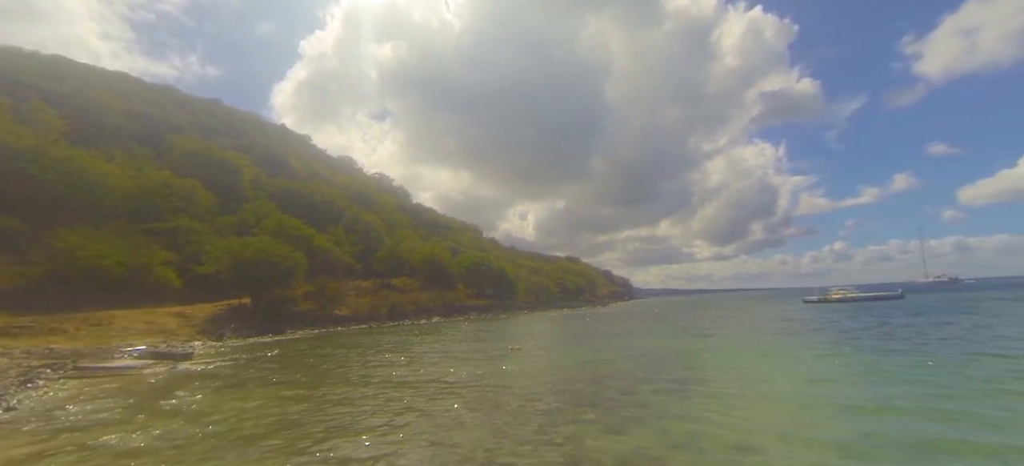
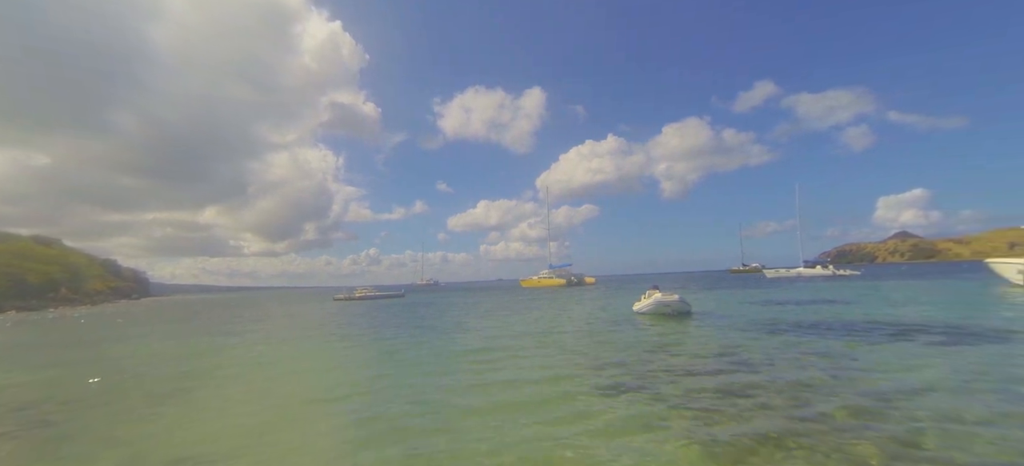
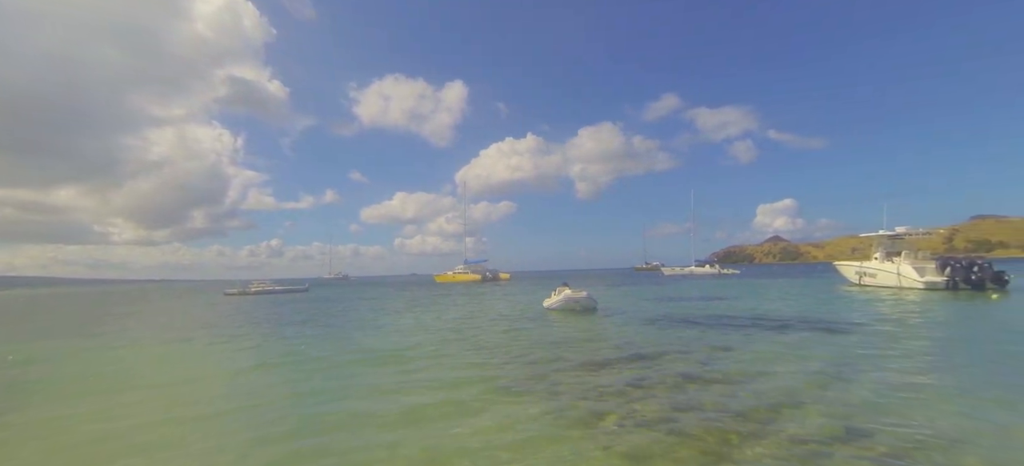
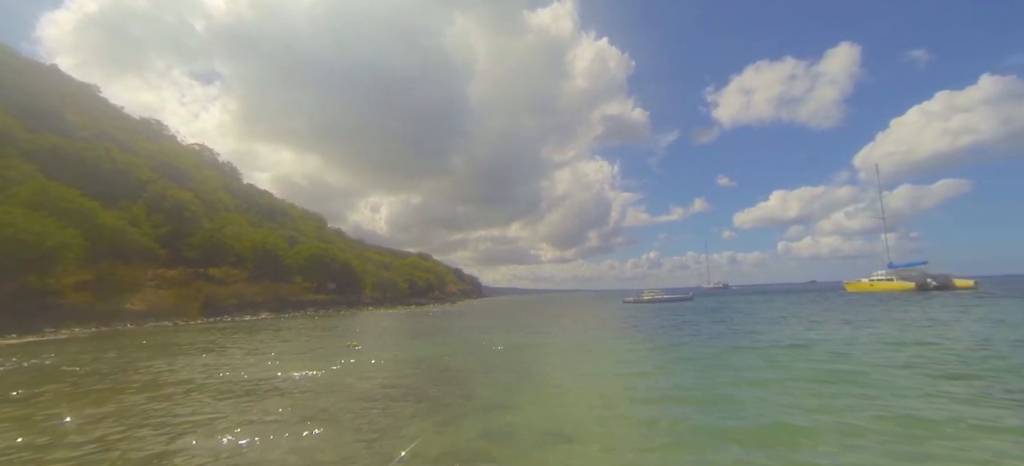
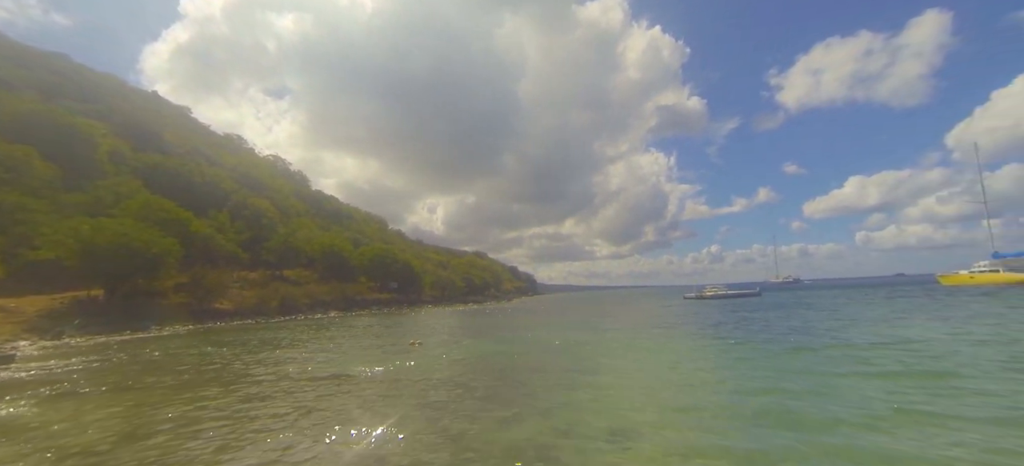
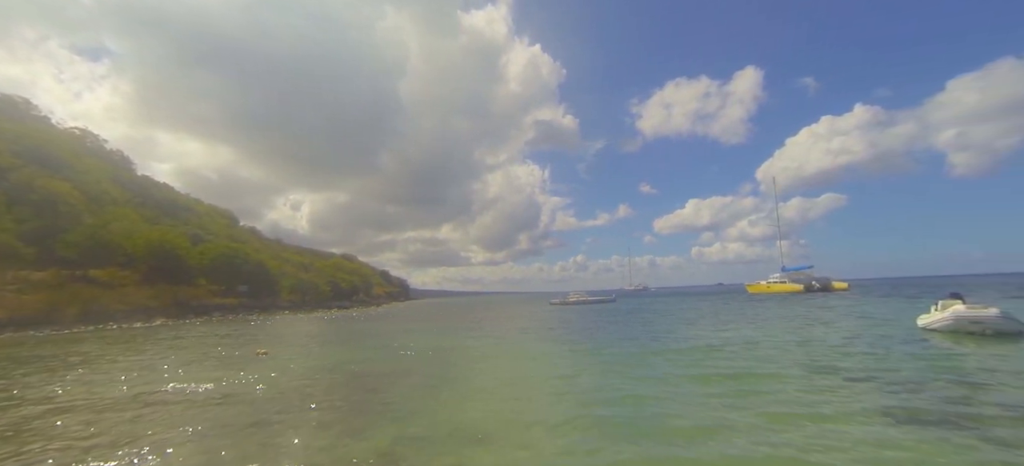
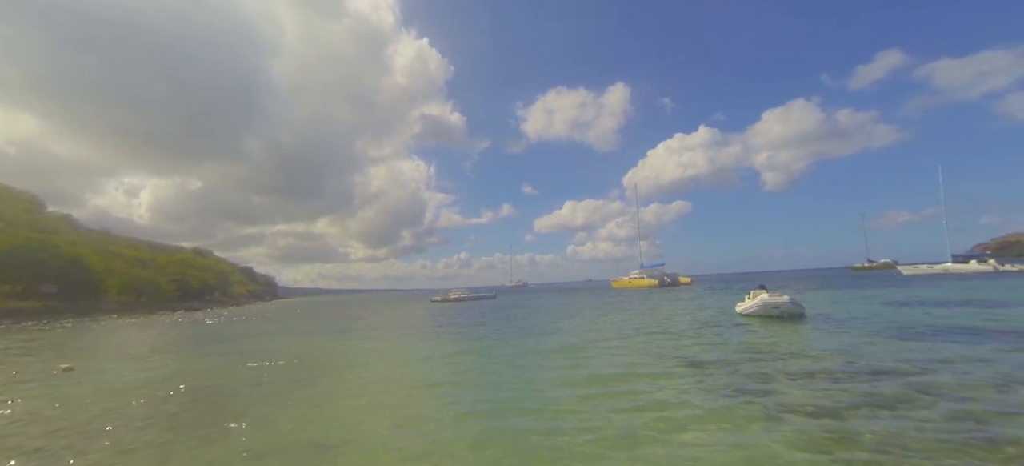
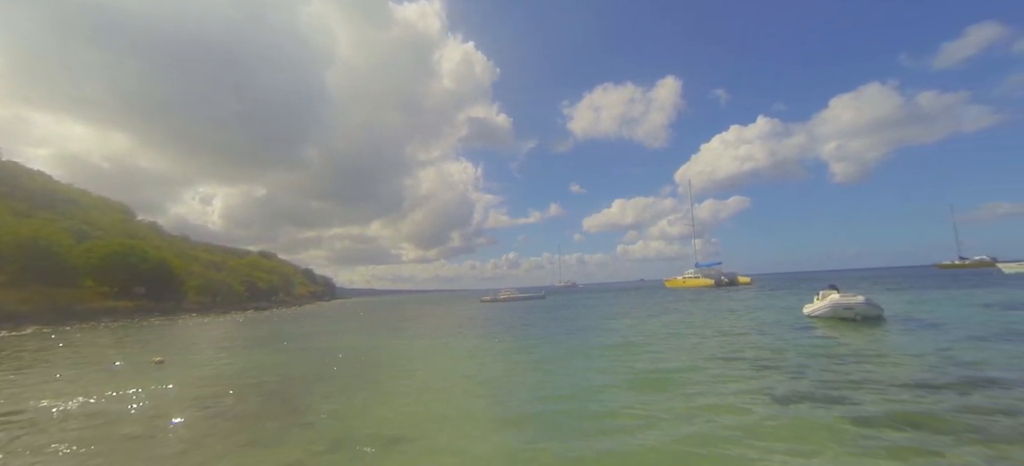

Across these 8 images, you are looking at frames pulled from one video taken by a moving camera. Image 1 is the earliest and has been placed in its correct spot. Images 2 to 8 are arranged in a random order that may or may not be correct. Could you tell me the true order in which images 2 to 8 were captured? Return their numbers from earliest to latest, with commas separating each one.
5, 4, 6, 8, 7, 2, 3
